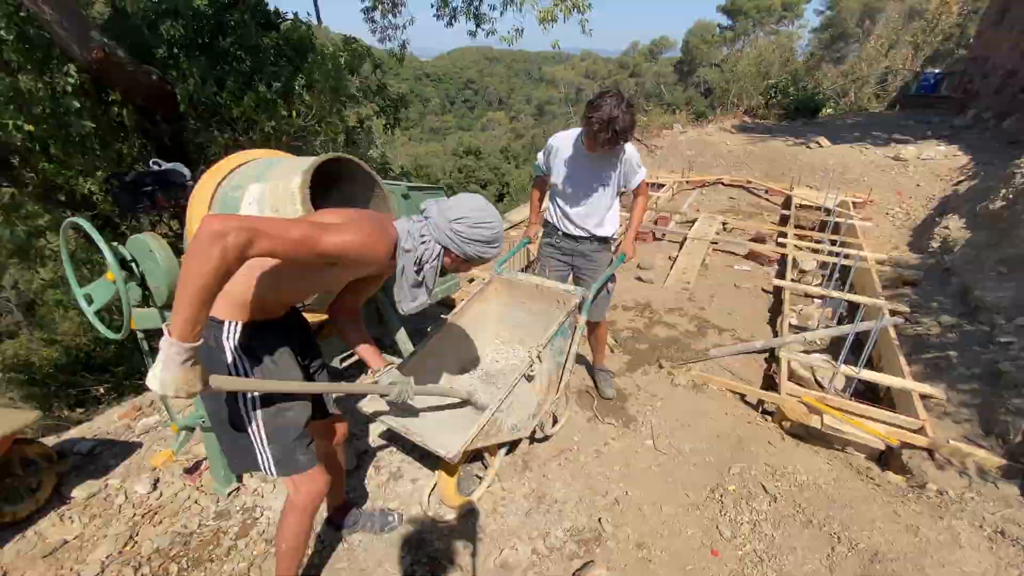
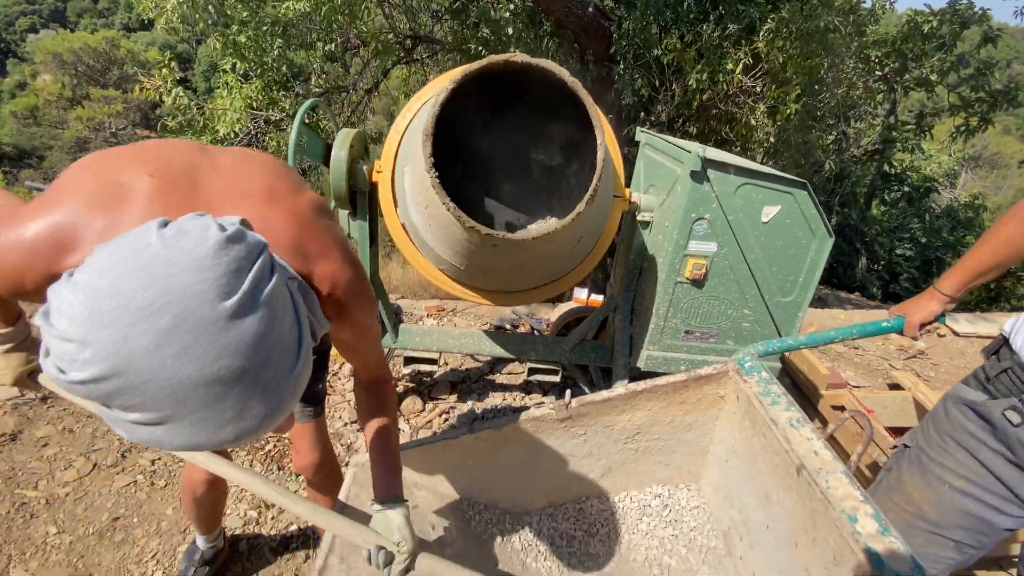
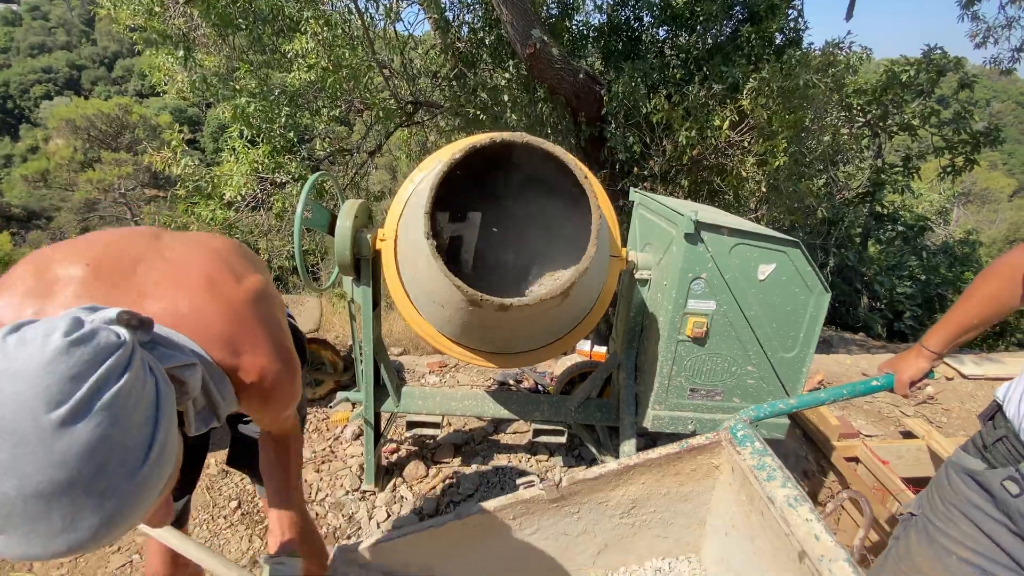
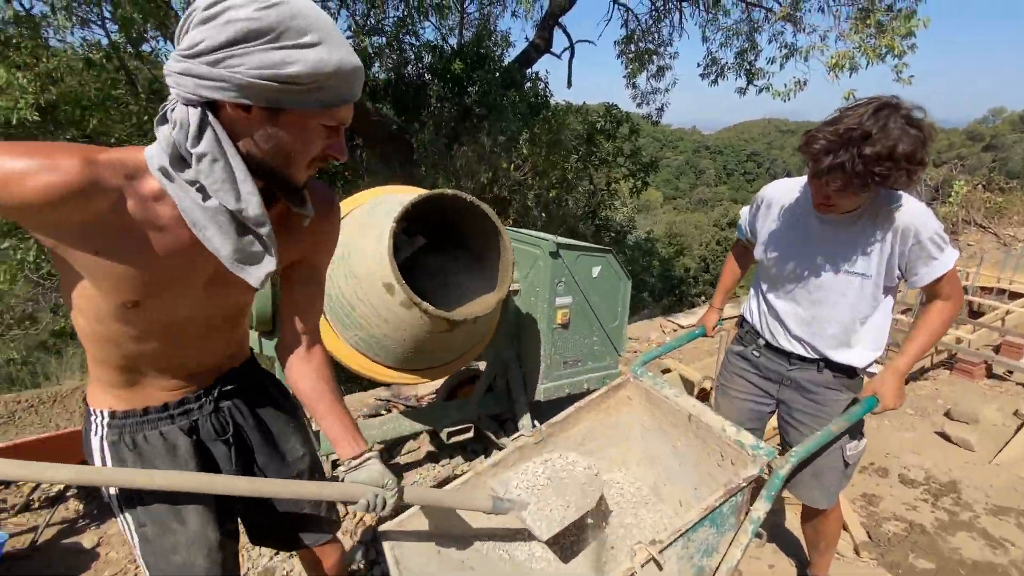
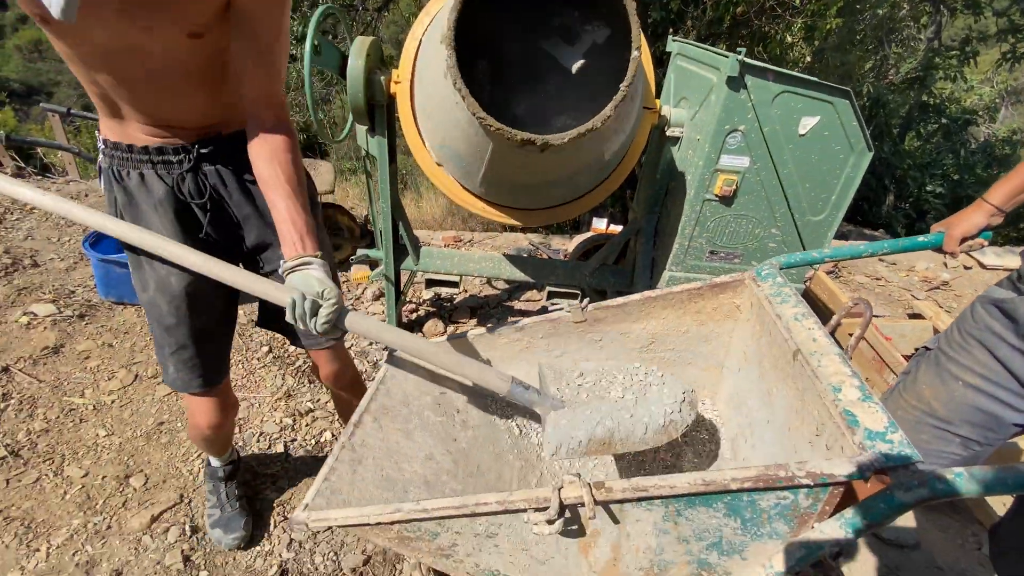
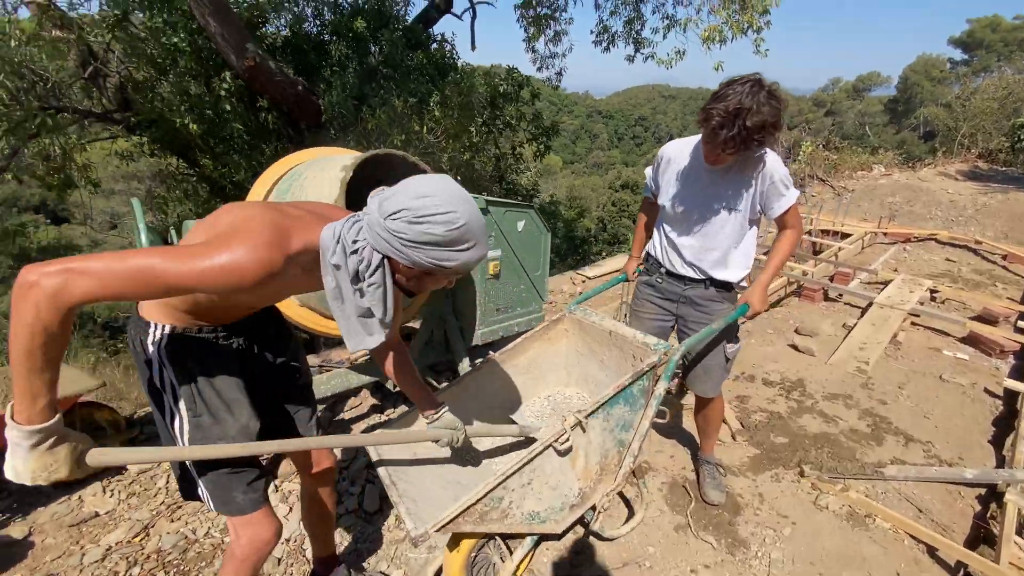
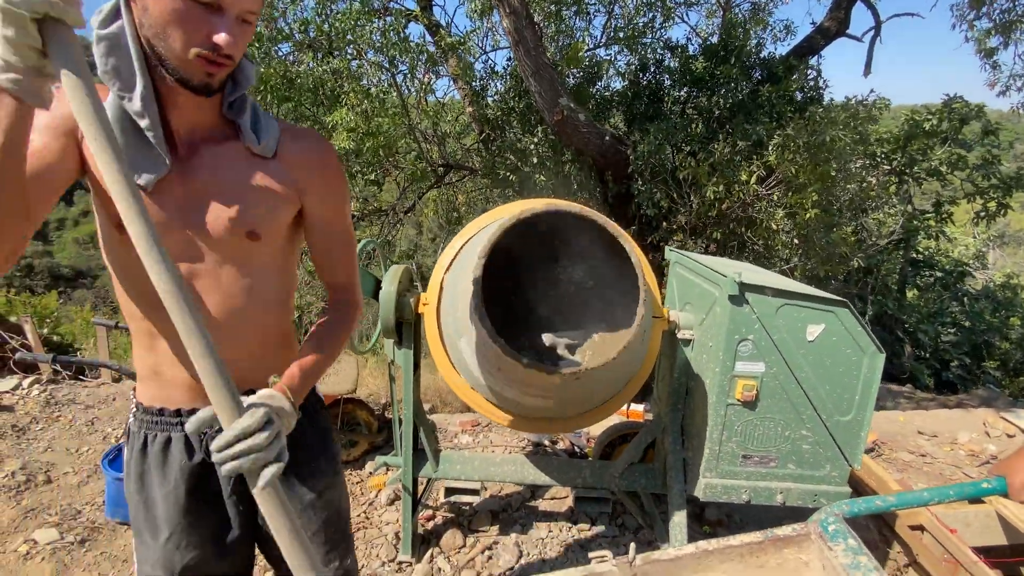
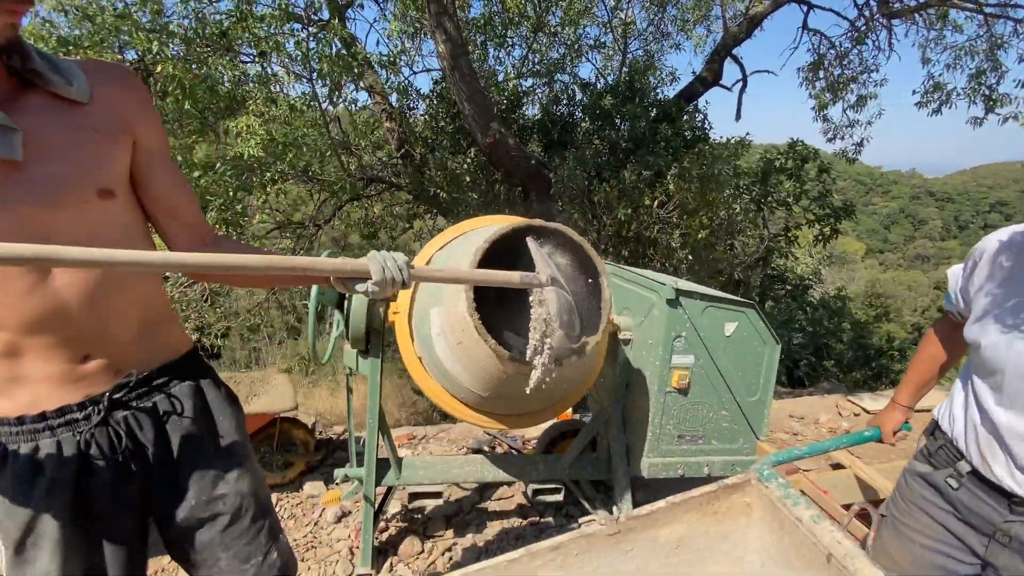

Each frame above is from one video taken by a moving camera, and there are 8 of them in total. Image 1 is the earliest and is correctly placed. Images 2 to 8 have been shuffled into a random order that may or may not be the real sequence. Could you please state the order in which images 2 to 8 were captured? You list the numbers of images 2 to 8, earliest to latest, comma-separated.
6, 4, 8, 7, 3, 2, 5
